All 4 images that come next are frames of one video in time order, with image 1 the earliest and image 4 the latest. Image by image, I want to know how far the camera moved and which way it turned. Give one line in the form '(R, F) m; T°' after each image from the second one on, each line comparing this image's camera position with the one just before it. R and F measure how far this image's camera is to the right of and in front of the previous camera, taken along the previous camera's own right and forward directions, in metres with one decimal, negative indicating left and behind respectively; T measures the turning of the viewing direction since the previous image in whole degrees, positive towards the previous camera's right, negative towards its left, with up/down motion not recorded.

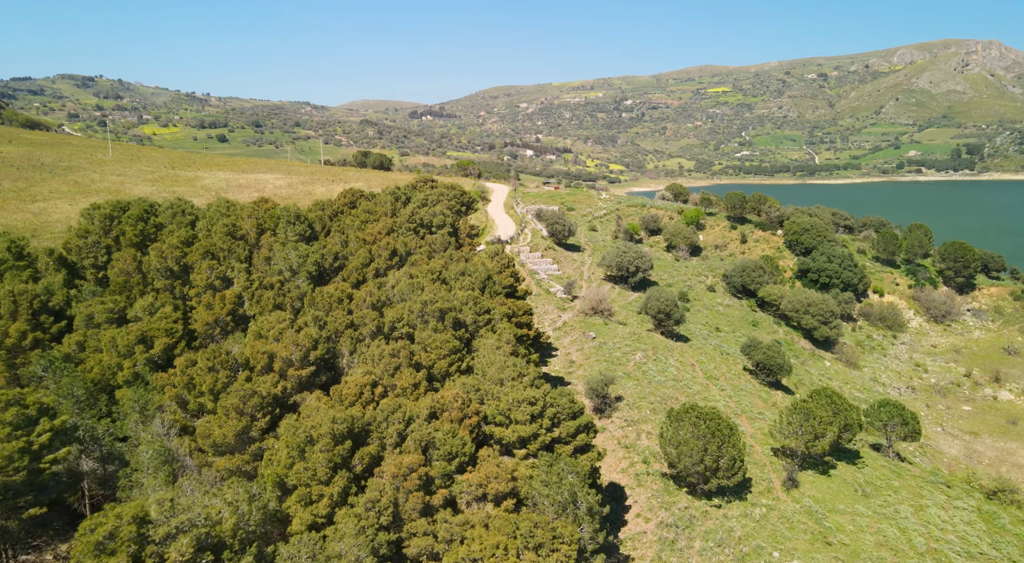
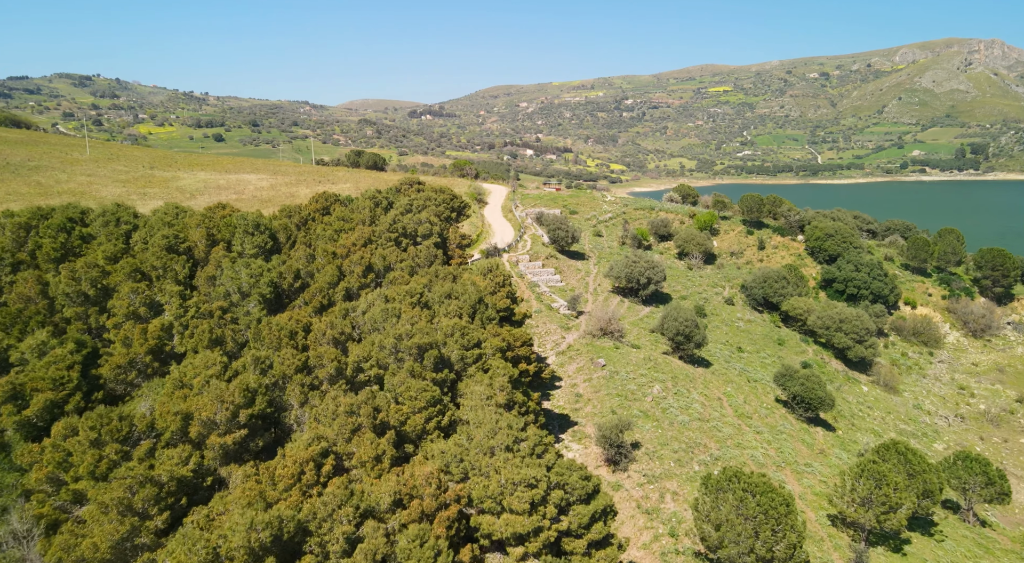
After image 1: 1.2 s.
(+0.2, +7.2) m; 0°
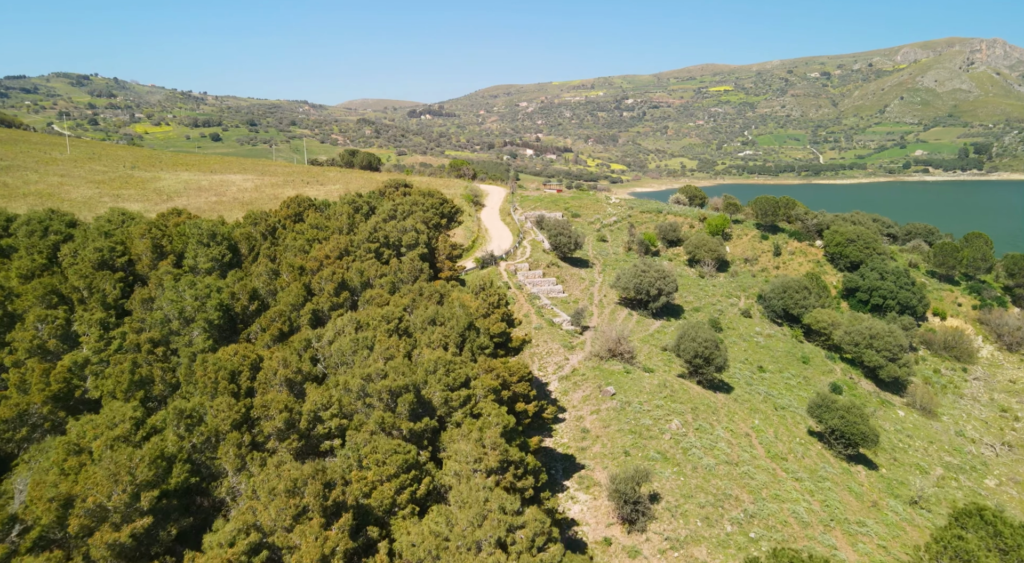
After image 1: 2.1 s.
(+0.2, +5.6) m; 0°
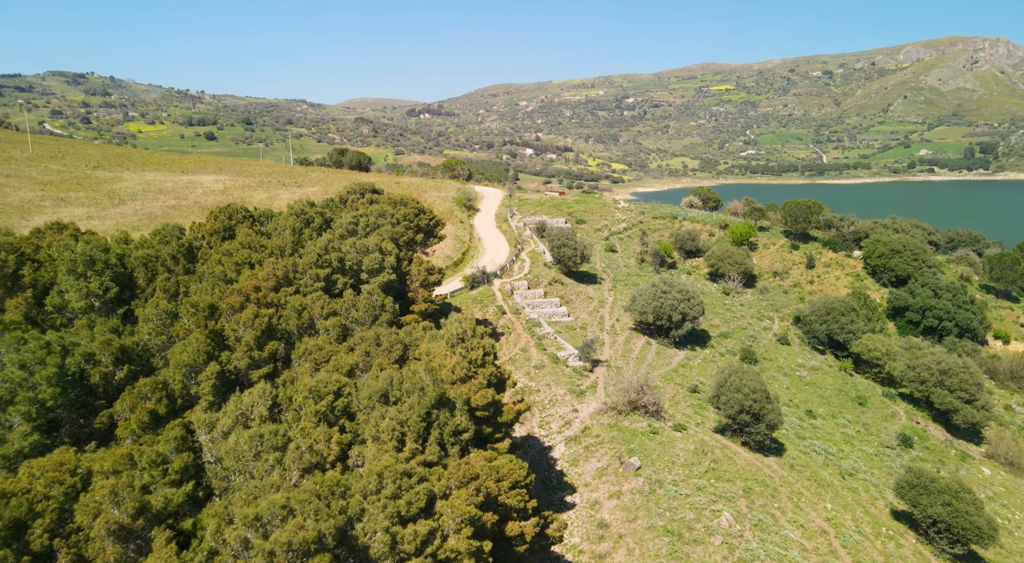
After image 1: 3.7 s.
(+0.3, +9.7) m; 0°
